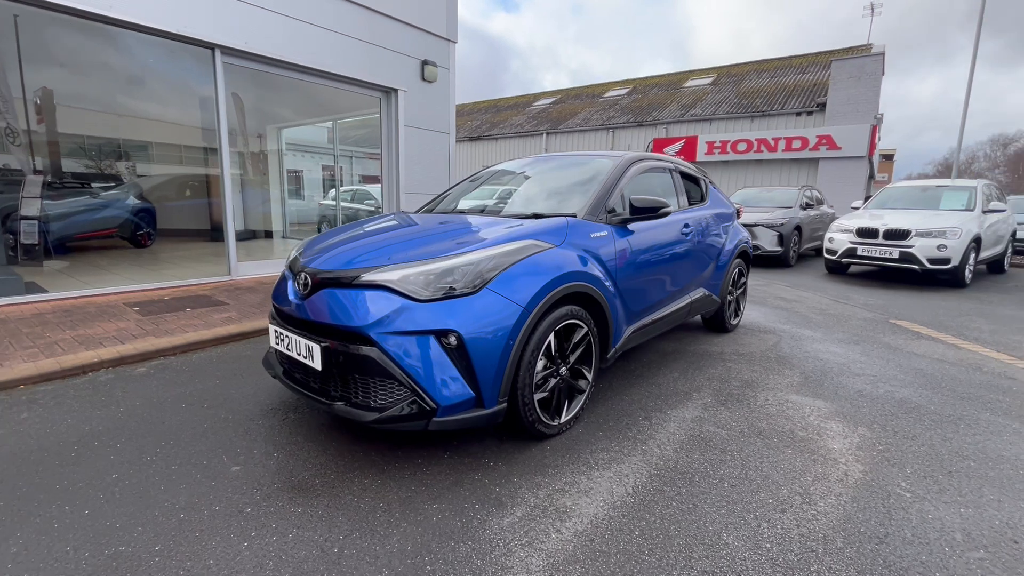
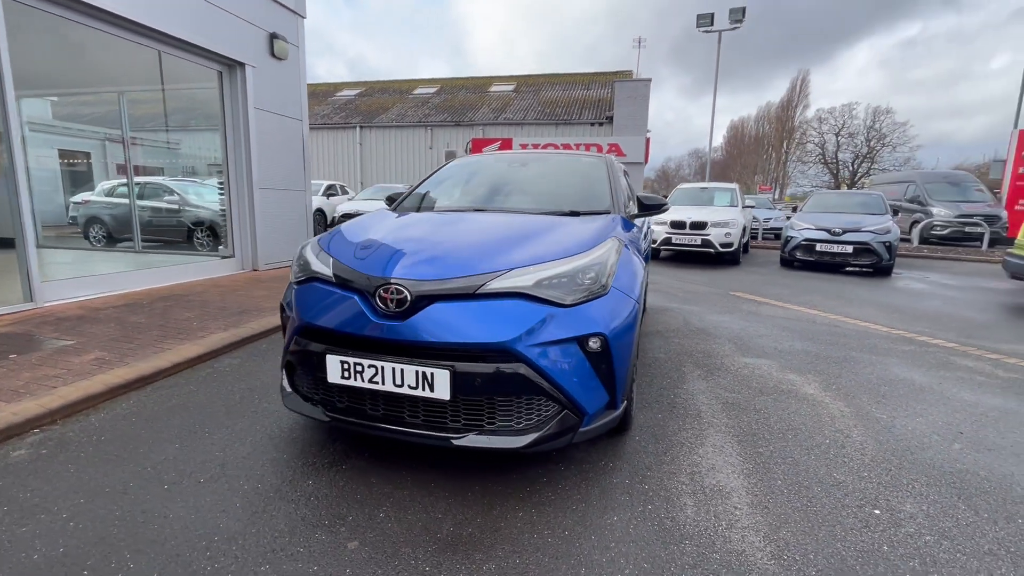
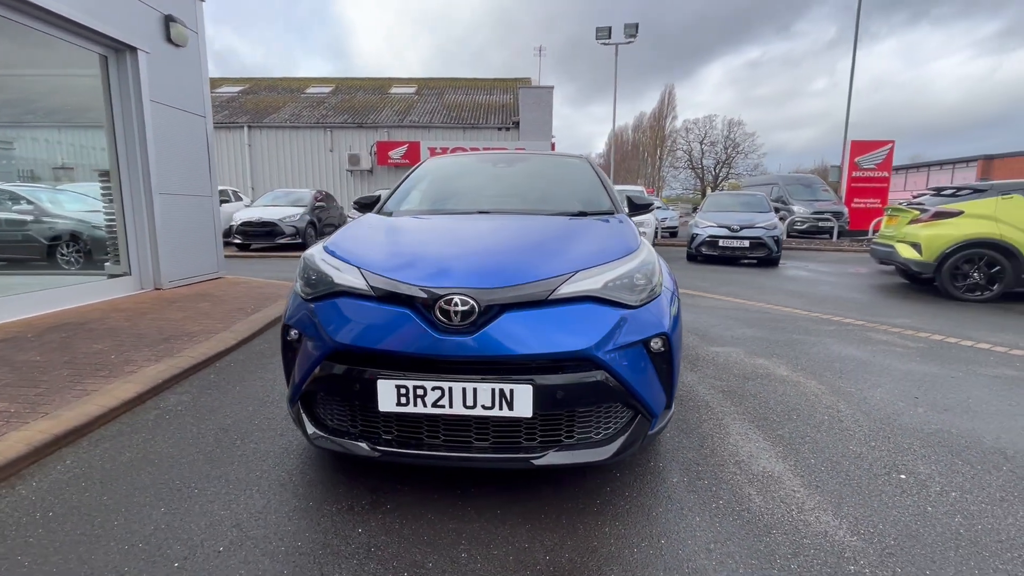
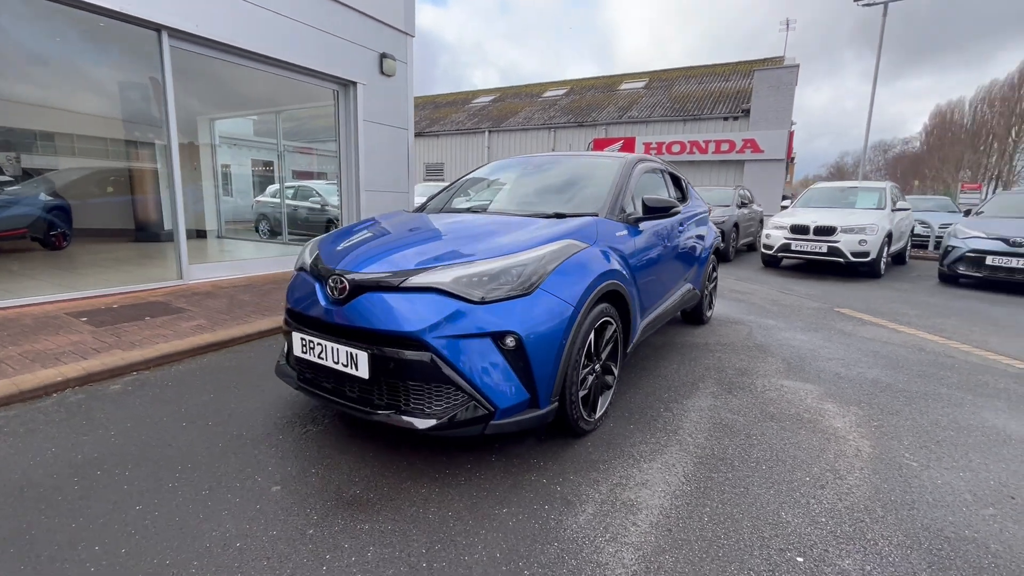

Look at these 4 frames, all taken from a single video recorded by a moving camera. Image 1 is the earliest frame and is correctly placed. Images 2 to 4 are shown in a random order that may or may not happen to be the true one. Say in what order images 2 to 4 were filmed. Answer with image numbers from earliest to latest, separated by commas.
4, 2, 3
